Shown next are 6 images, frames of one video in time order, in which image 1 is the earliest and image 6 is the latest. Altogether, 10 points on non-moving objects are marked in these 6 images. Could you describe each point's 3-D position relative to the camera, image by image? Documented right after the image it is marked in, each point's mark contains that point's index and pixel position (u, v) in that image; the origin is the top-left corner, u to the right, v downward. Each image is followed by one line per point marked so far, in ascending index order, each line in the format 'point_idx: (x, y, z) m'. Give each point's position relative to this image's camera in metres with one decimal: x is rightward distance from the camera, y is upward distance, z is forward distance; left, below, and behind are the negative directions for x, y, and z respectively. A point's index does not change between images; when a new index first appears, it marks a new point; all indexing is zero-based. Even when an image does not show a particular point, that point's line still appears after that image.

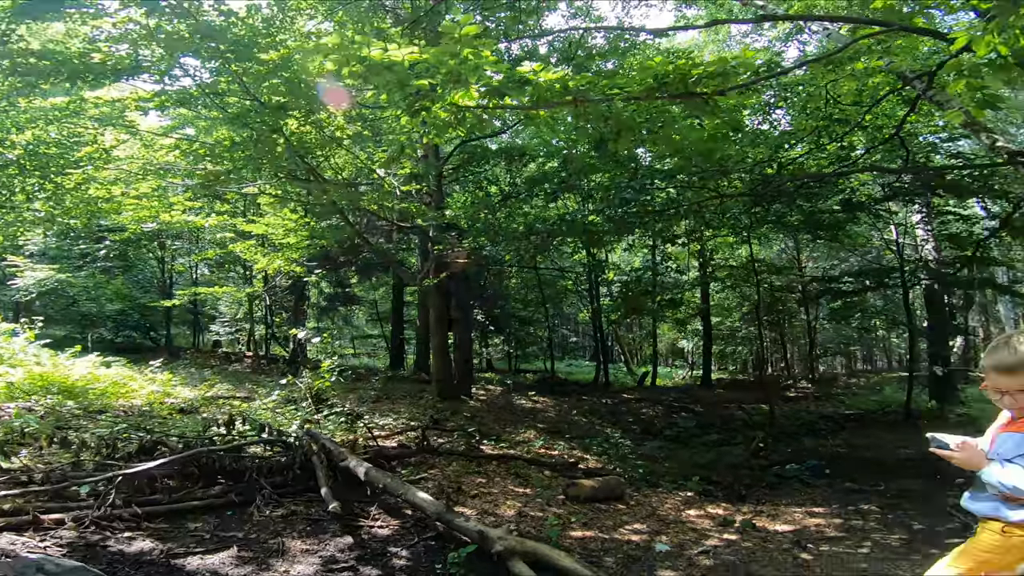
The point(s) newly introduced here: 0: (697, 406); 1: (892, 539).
0: (+3.2, -2.0, +9.9) m
1: (+2.3, -1.6, +3.6) m
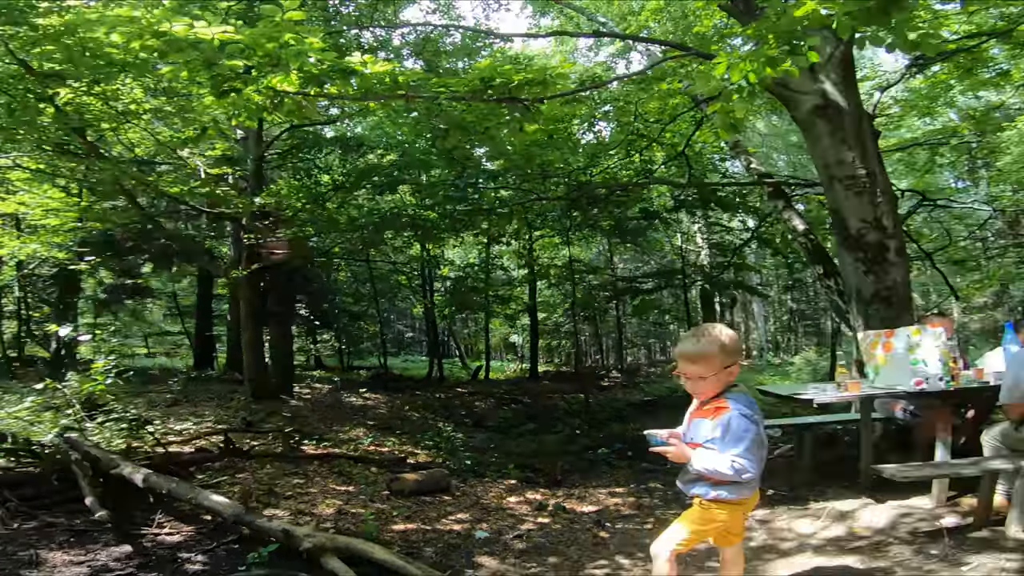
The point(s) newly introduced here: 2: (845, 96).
0: (+0.2, -2.0, +10.5) m
1: (+1.1, -1.6, +4.2) m
2: (+2.8, +1.6, +4.9) m
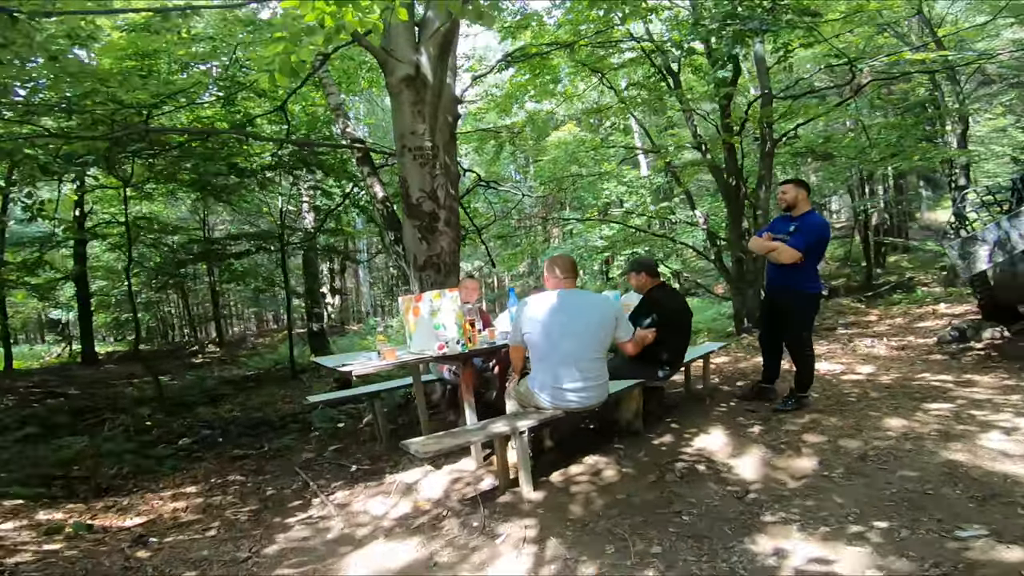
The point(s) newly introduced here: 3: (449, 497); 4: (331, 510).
0: (-6.2, -1.4, +8.1) m
1: (-1.7, -1.4, +3.7) m
2: (-0.7, +1.9, +5.1) m
3: (-0.3, -1.1, +3.0) m
4: (-1.0, -1.2, +3.2) m
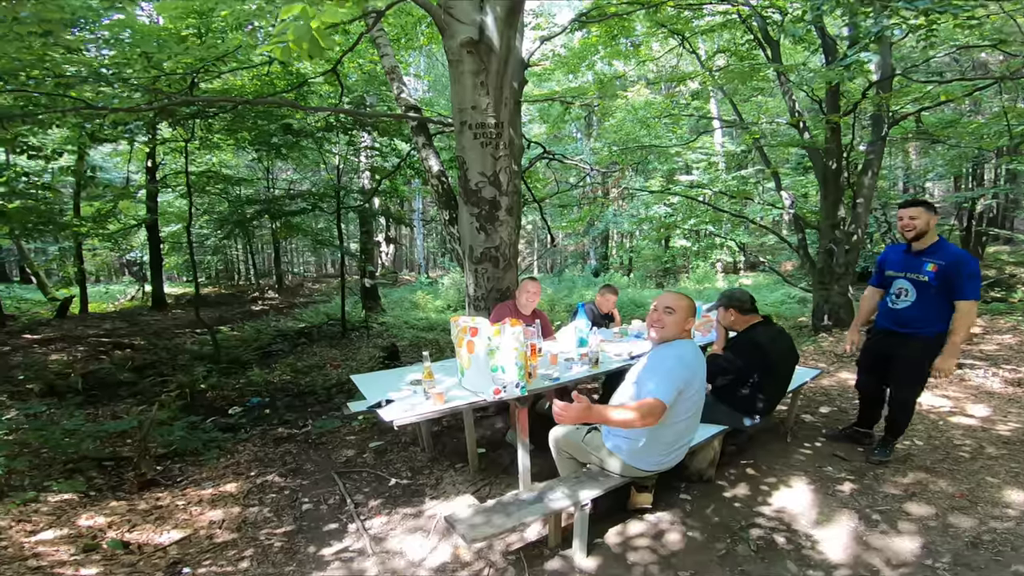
0: (-5.5, -0.8, +8.4) m
1: (-1.4, -1.4, +3.5) m
2: (-0.1, +1.9, +4.6) m
3: (-0.1, -1.2, +2.8) m
4: (-0.8, -1.3, +3.0) m
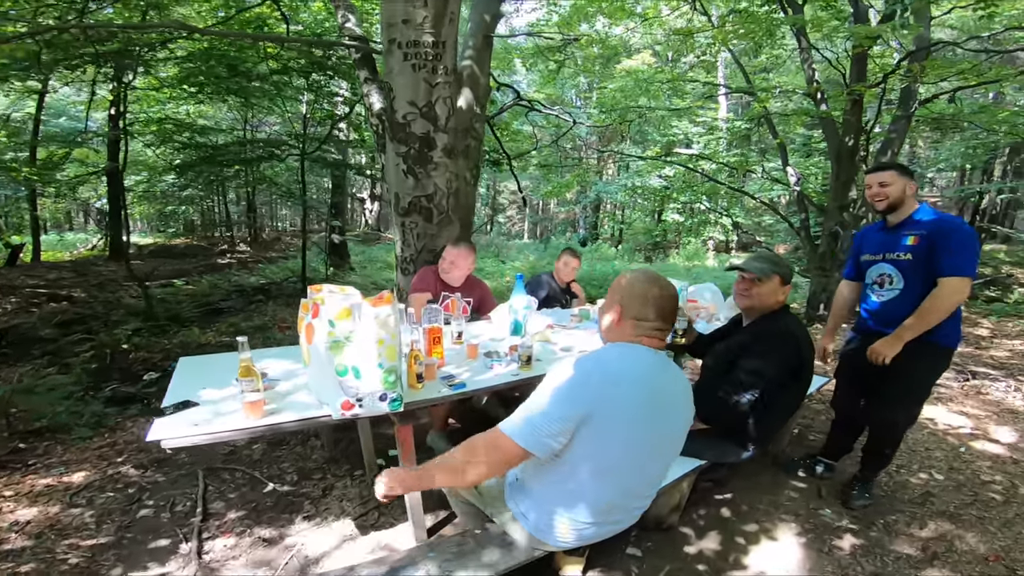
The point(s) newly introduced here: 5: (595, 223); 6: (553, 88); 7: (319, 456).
0: (-6.0, 0.0, +7.4) m
1: (-1.9, -1.1, +2.7) m
2: (-0.4, +2.1, +3.6) m
3: (-0.6, -1.1, +1.9) m
4: (-1.2, -1.1, +2.2) m
5: (+2.9, +2.2, +19.8) m
6: (+1.0, +4.8, +13.8) m
7: (-1.1, -1.0, +3.4) m
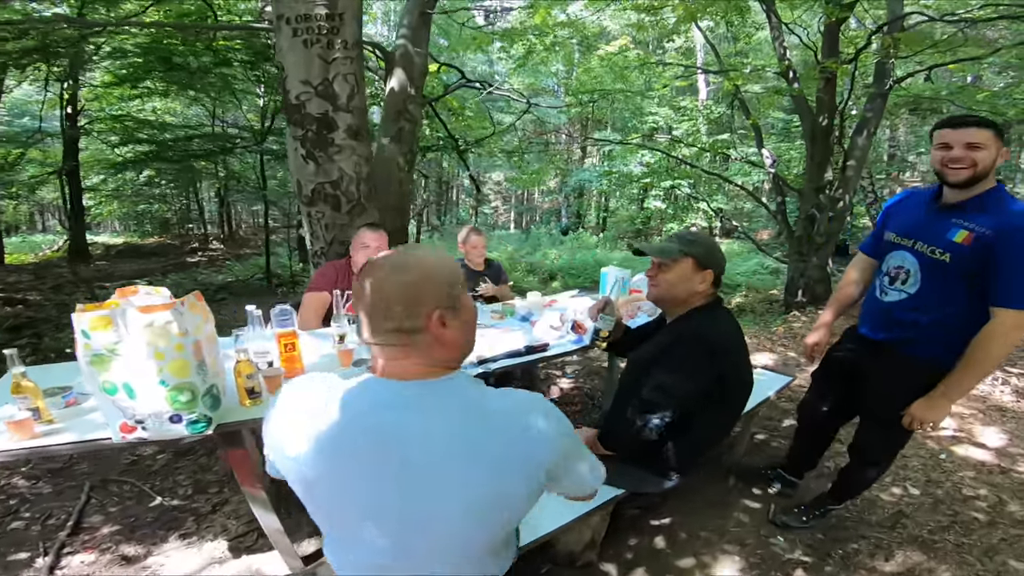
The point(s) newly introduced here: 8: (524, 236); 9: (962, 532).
0: (-6.5, 0.0, +6.9) m
1: (-2.3, -1.1, +2.3) m
2: (-0.8, +2.1, +3.1) m
3: (-0.9, -1.1, +1.6) m
4: (-1.6, -1.2, +1.8) m
5: (+2.1, +2.5, +19.4) m
6: (+0.3, +5.0, +13.4) m
7: (-1.5, -1.0, +3.0) m
8: (+0.2, +1.4, +15.9) m
9: (+1.9, -1.0, +2.5) m
